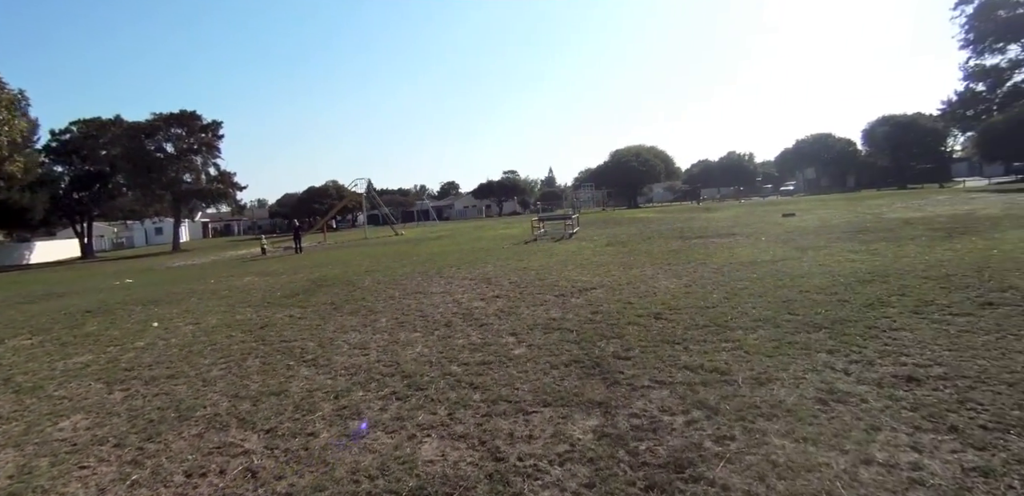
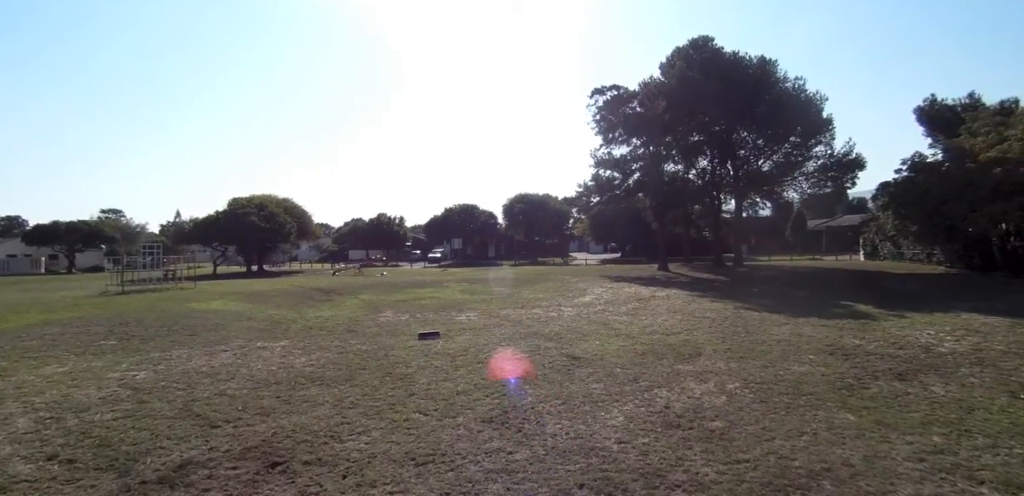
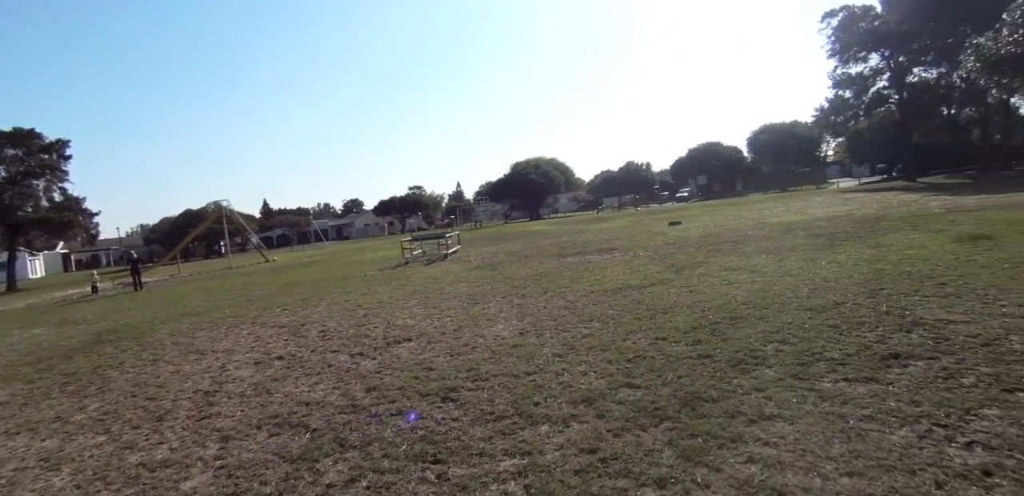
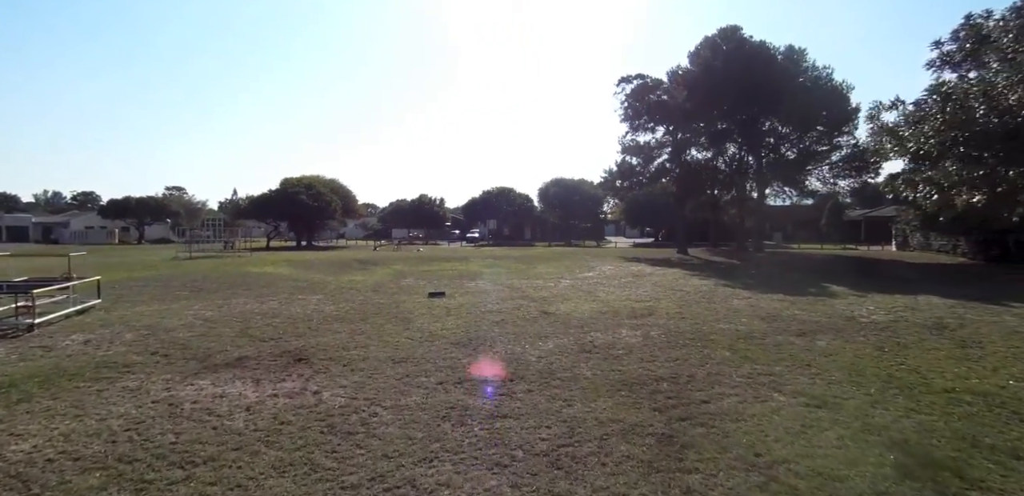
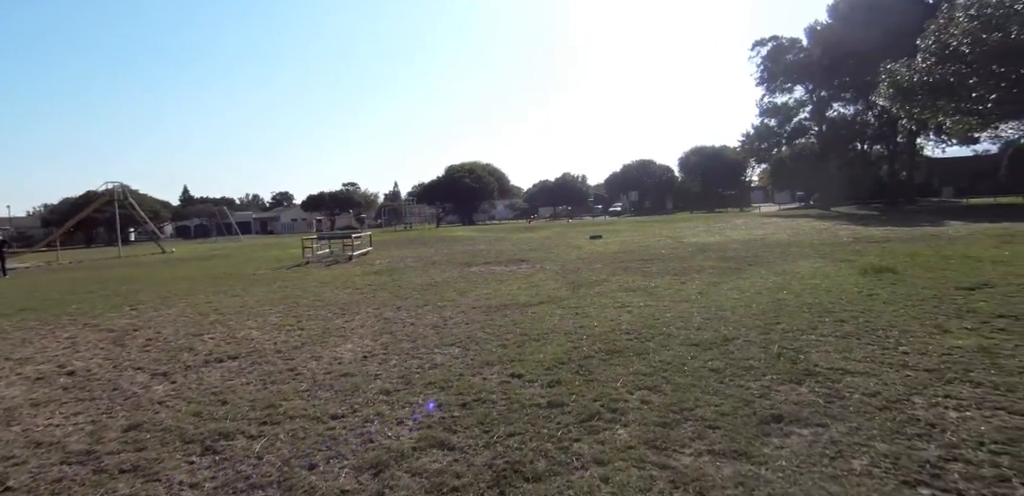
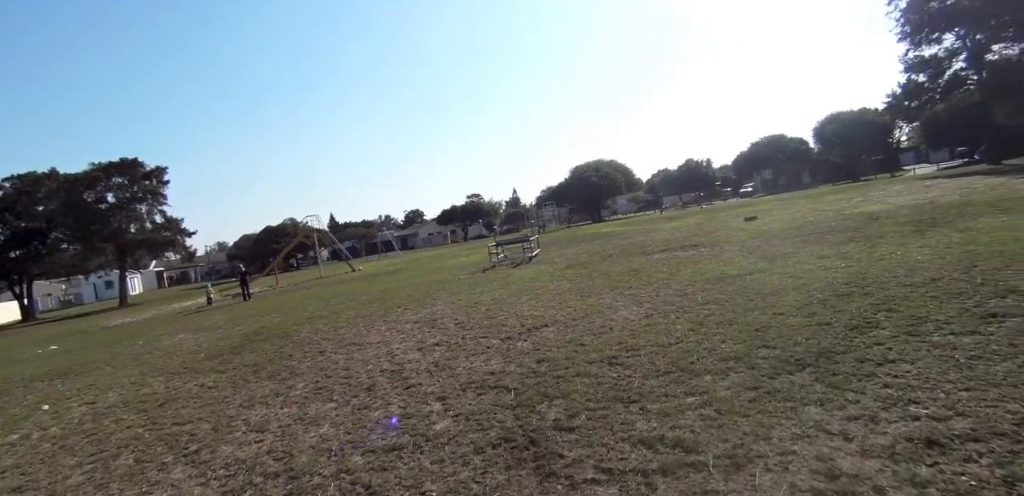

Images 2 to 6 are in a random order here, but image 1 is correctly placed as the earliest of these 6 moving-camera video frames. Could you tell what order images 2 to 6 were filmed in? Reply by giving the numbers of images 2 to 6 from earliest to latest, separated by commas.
6, 3, 5, 4, 2
